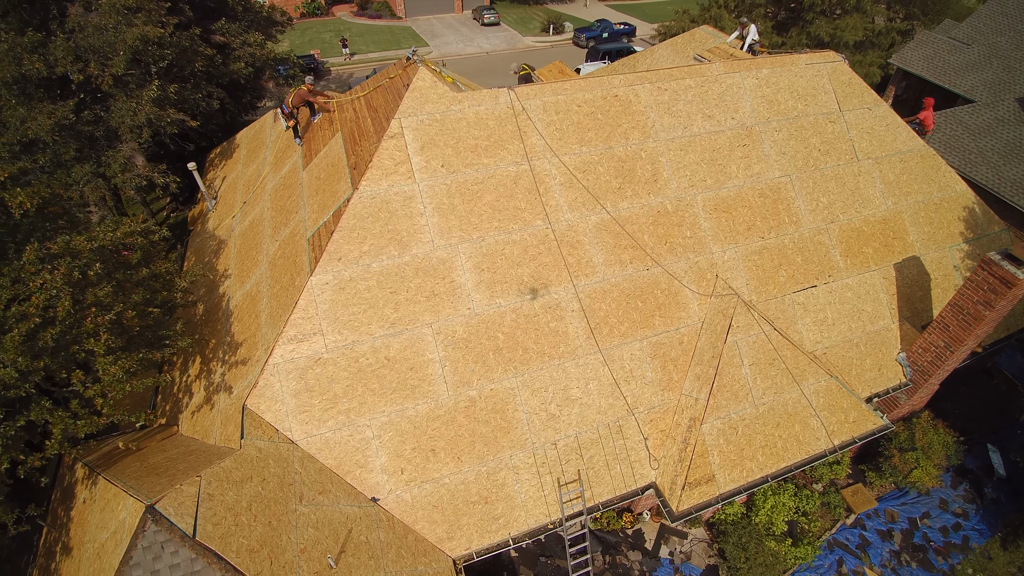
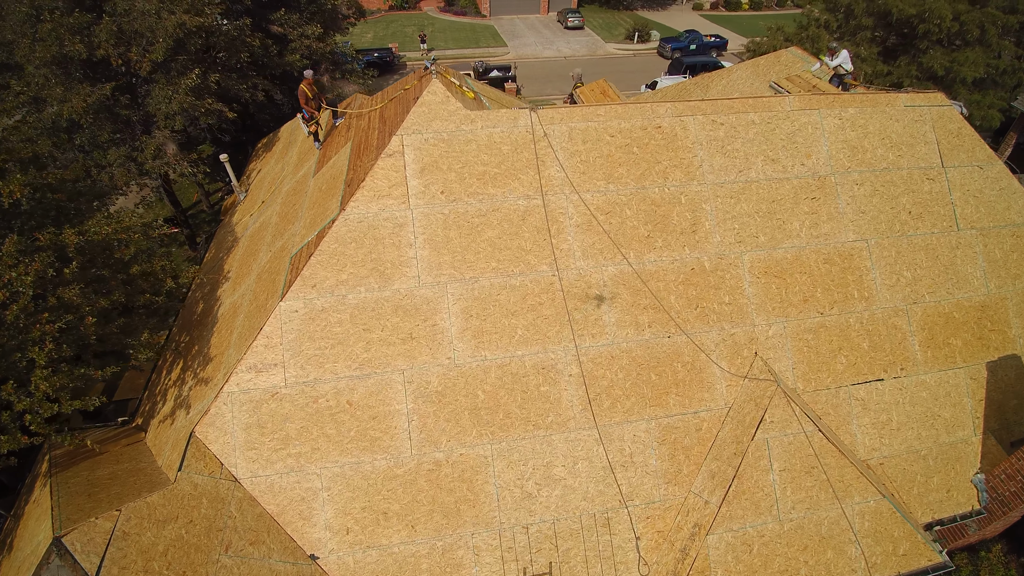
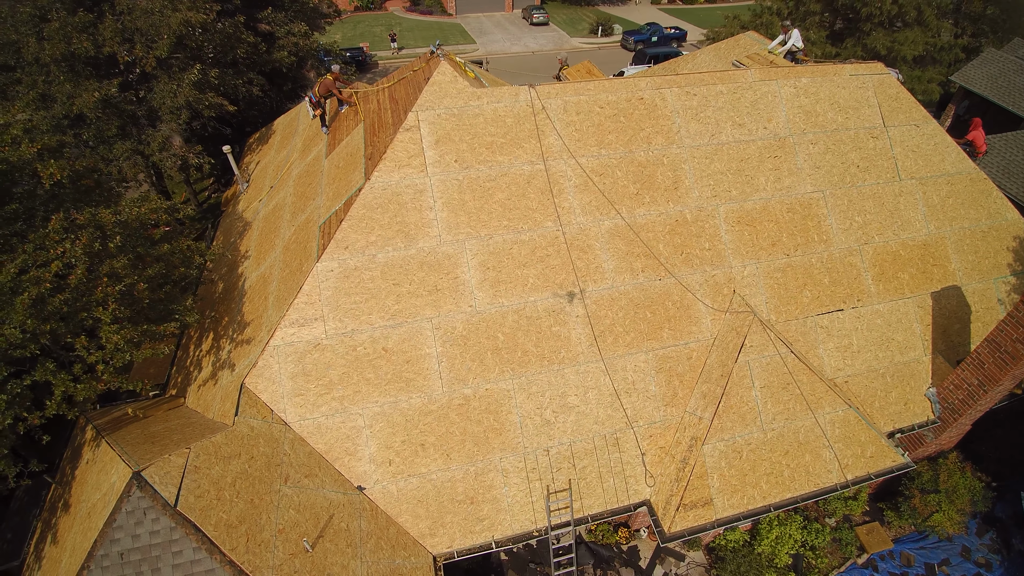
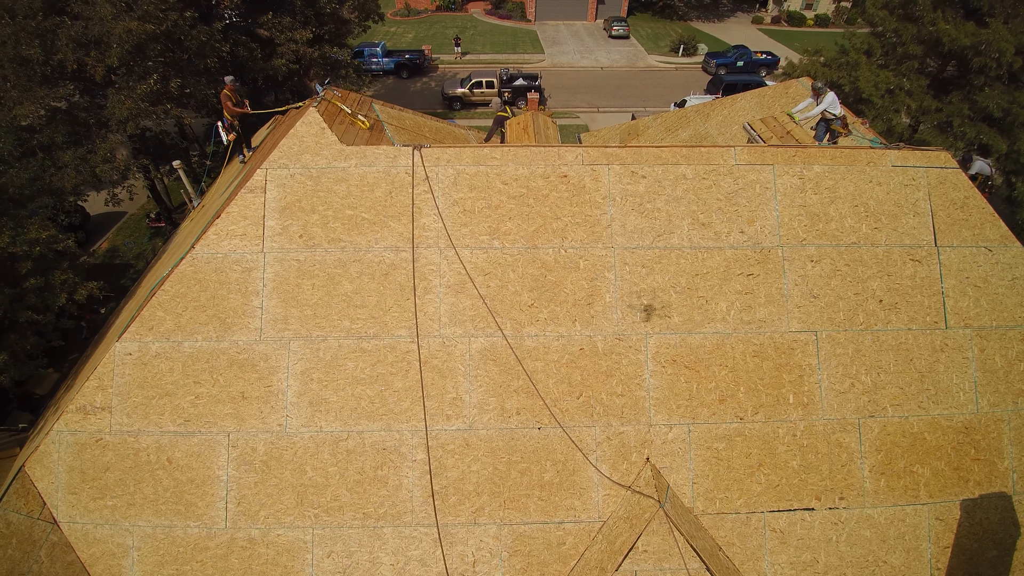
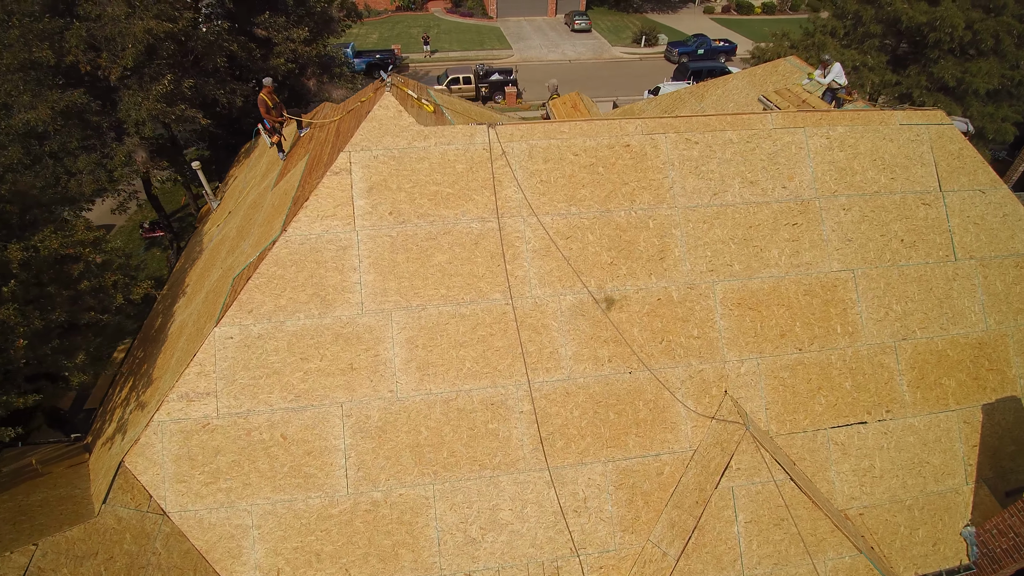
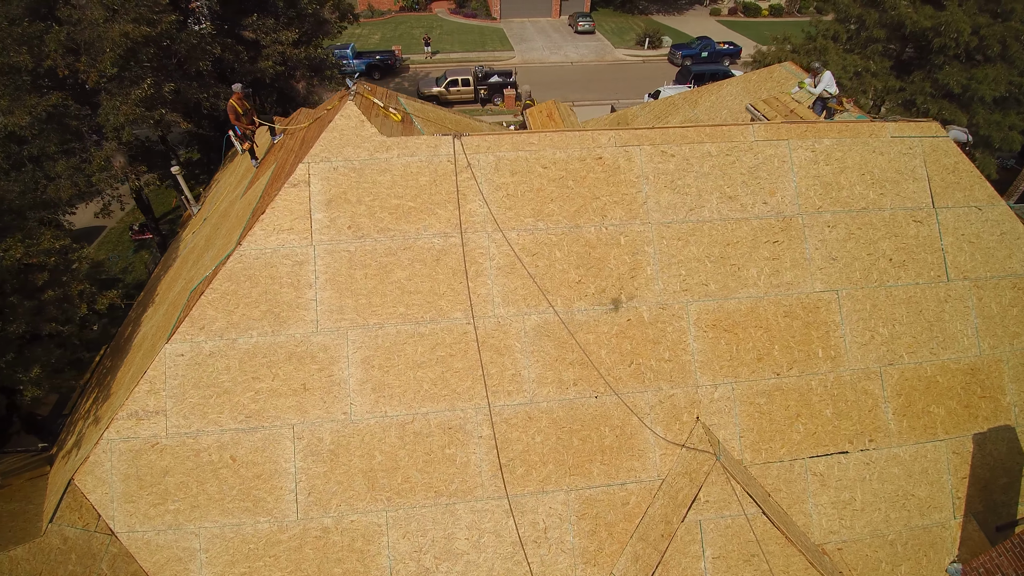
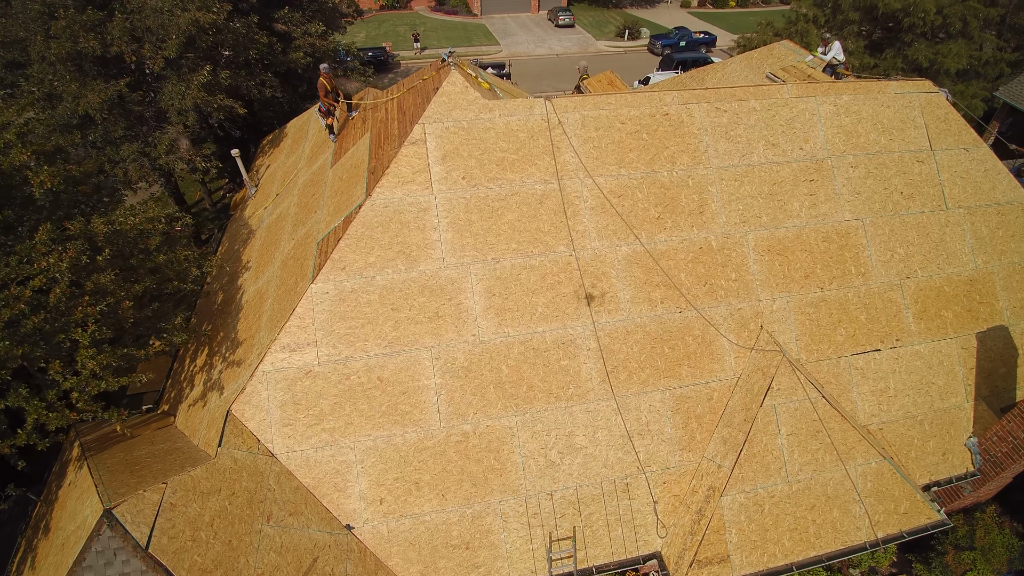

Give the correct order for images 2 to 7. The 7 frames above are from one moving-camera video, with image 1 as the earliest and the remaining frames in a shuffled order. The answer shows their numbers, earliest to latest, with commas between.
3, 7, 2, 5, 6, 4
